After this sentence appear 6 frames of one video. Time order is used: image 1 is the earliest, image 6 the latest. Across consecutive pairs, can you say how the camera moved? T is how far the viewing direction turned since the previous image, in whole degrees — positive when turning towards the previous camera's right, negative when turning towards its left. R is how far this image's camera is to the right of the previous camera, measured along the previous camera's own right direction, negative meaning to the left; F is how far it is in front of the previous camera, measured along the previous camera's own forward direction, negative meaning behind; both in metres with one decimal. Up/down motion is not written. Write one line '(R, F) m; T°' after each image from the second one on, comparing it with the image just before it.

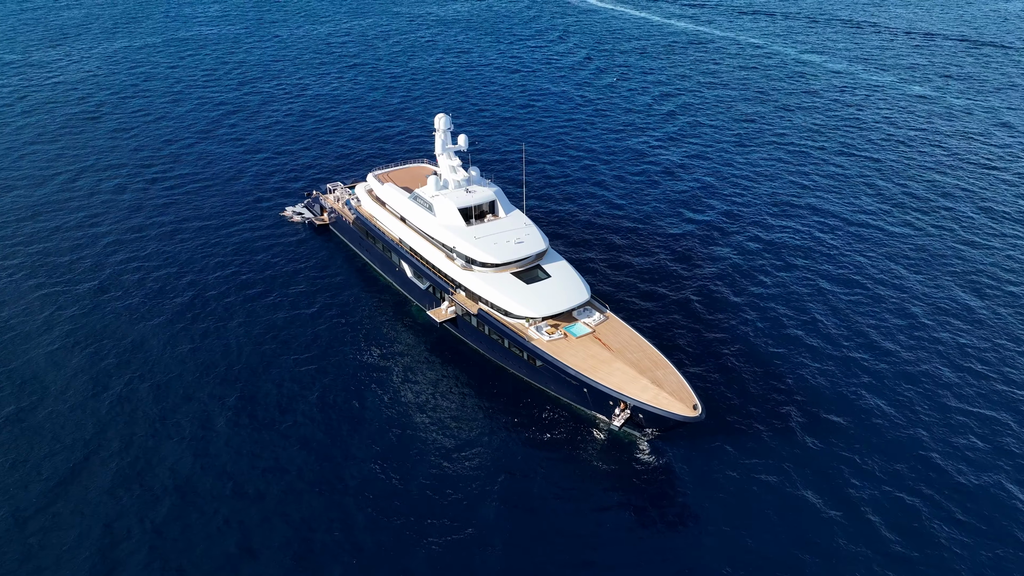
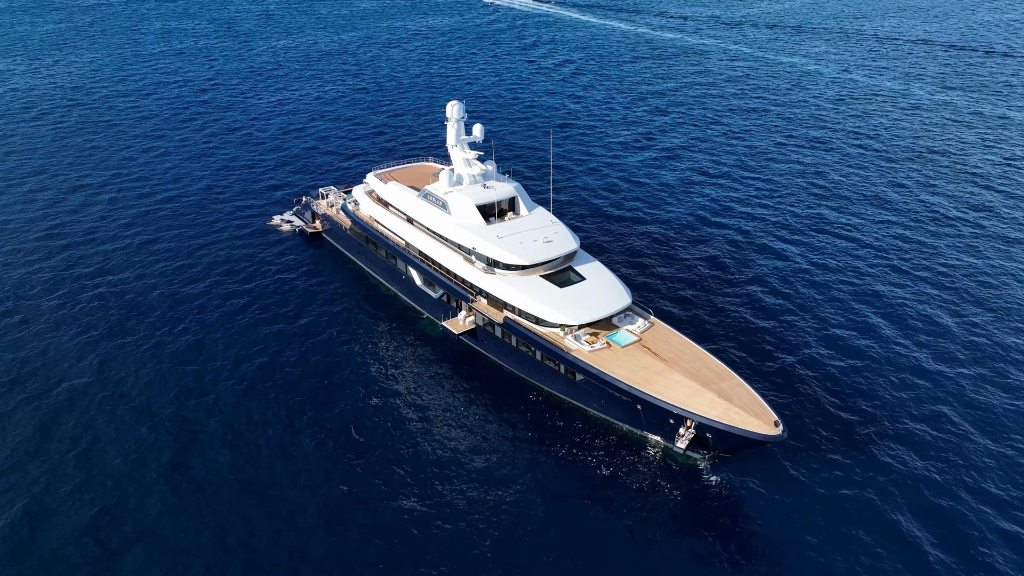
(-3.1, +5.8) m; +2°
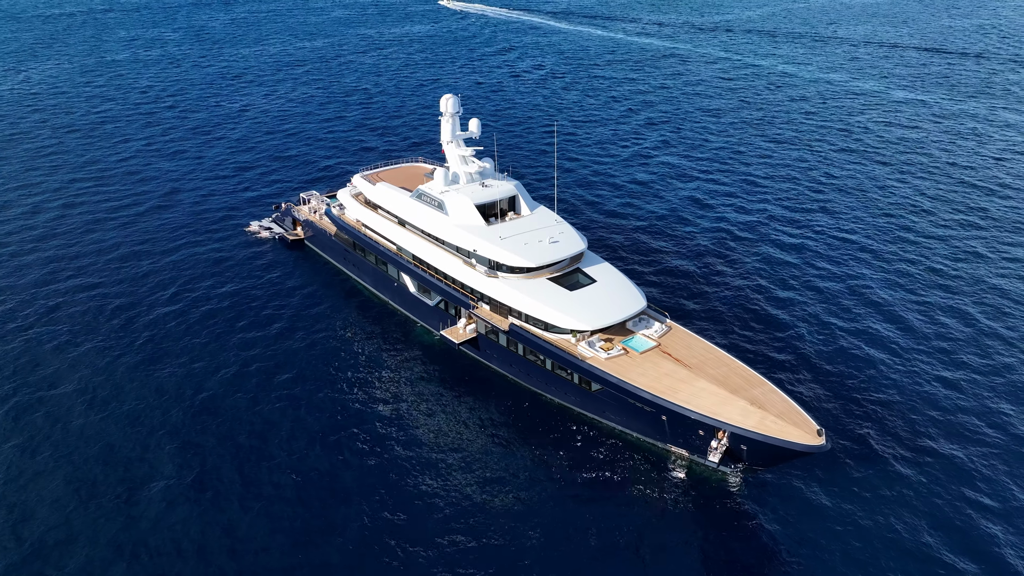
(-1.7, +3.1) m; +2°
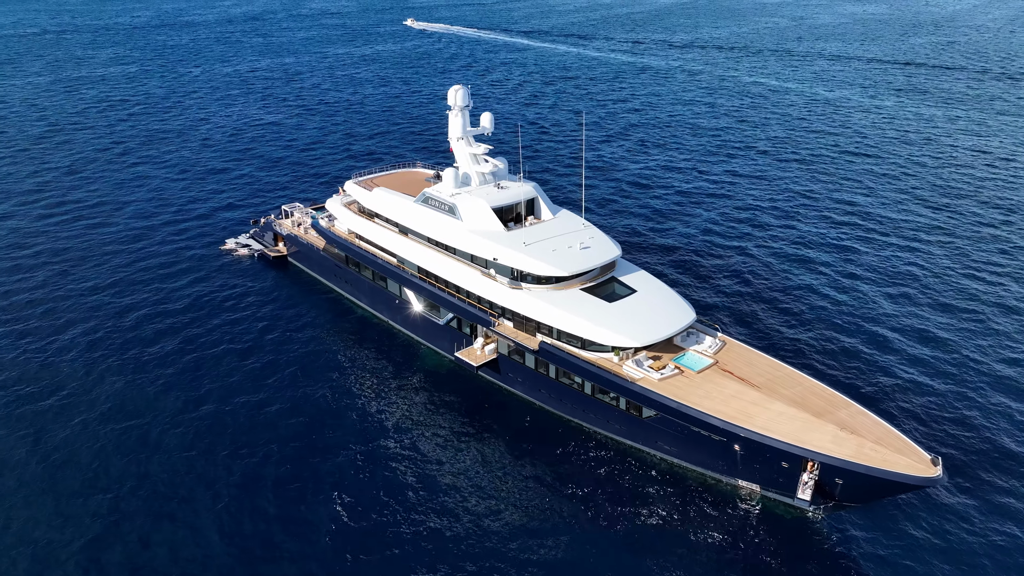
(-2.8, +5.2) m; +3°
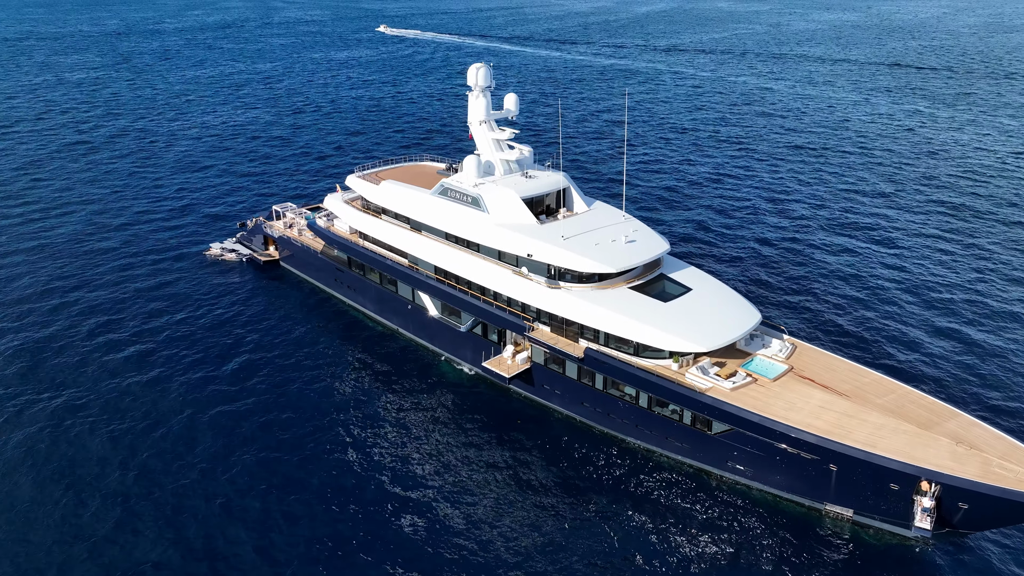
(-2.6, +4.3) m; +2°
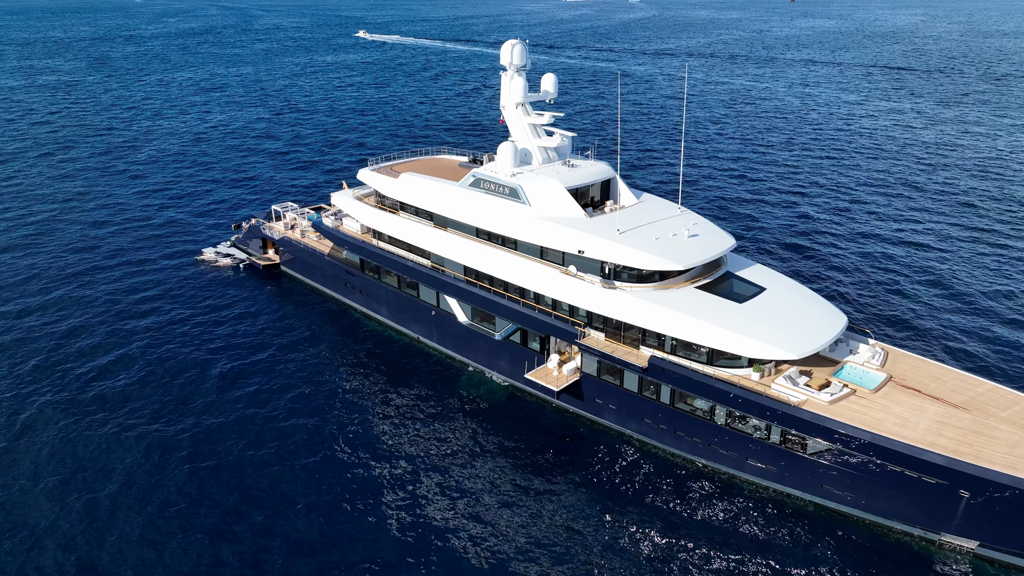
(-2.6, +3.8) m; +2°
